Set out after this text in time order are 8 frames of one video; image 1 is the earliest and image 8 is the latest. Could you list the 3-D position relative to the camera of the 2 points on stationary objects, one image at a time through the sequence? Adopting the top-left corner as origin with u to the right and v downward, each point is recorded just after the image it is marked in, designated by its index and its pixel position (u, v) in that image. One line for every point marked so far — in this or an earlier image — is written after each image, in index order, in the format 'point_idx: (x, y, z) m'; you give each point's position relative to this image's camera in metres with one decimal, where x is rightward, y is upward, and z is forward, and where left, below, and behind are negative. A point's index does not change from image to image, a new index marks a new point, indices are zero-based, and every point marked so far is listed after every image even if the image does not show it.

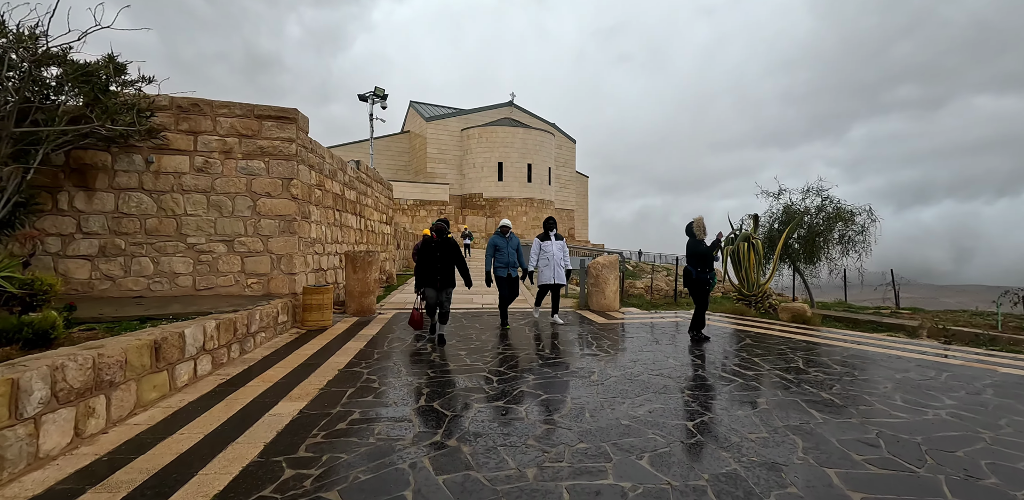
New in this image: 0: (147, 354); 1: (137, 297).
0: (-3.0, -0.9, +3.7) m
1: (-5.1, -0.6, +6.1) m
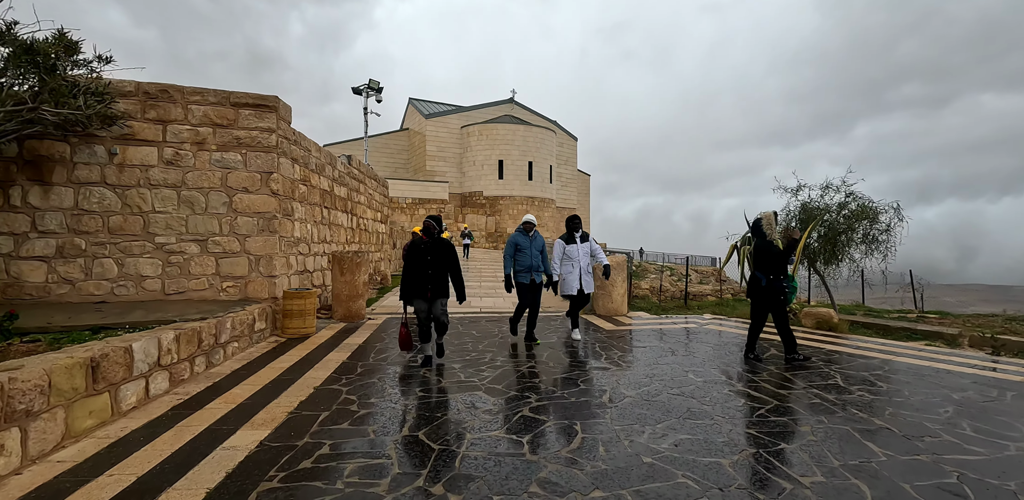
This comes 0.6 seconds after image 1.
0: (-3.0, -0.9, +3.2) m
1: (-5.1, -0.6, +5.5) m
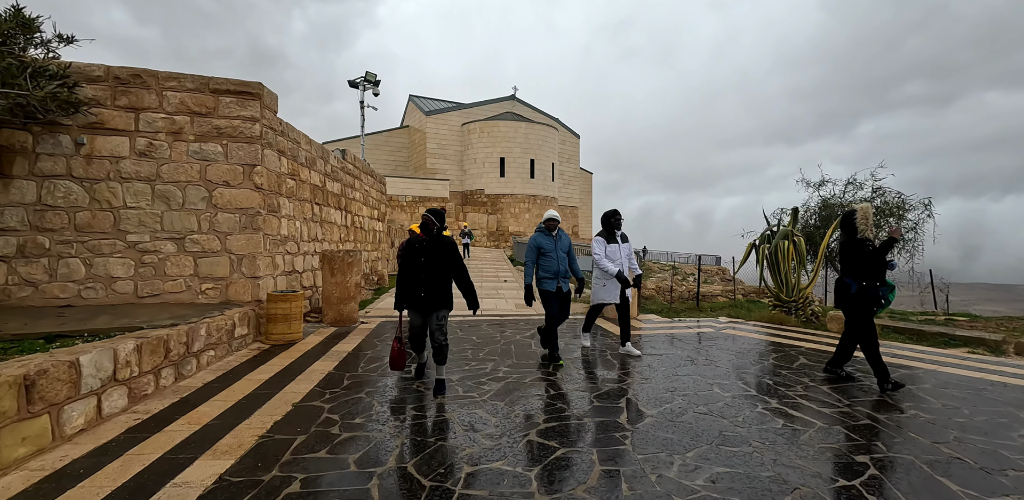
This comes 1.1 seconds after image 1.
0: (-3.0, -0.9, +2.7) m
1: (-5.0, -0.6, +5.1) m
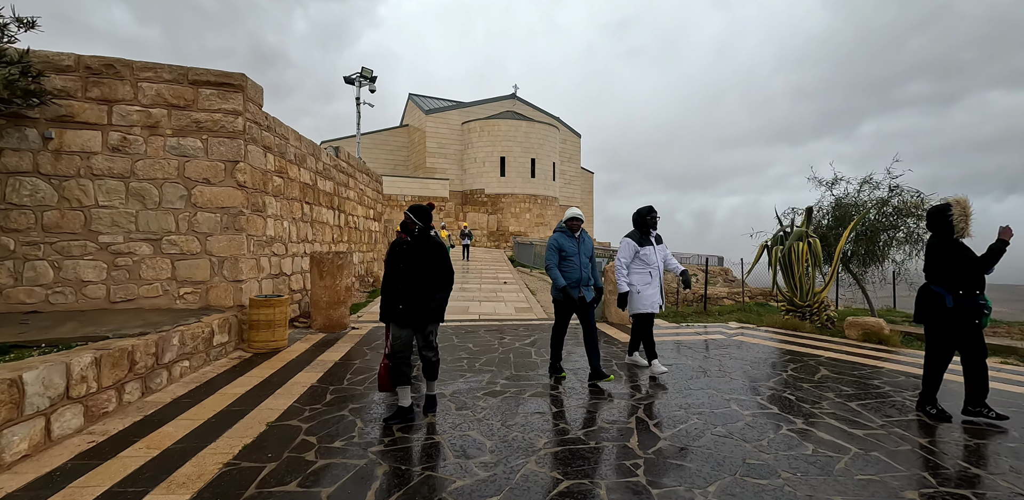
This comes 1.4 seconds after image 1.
0: (-3.0, -0.9, +2.3) m
1: (-5.1, -0.6, +4.7) m
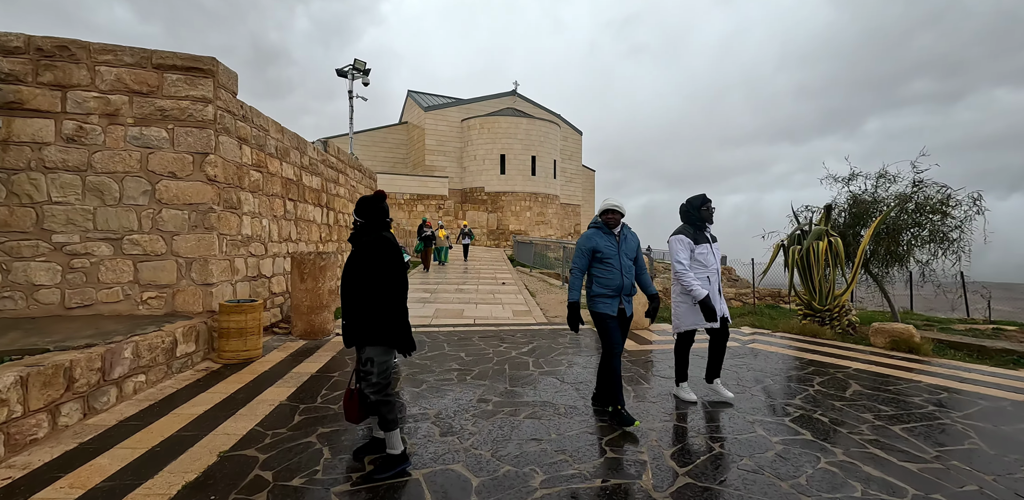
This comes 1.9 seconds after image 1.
0: (-3.1, -0.9, +1.9) m
1: (-5.1, -0.7, +4.3) m
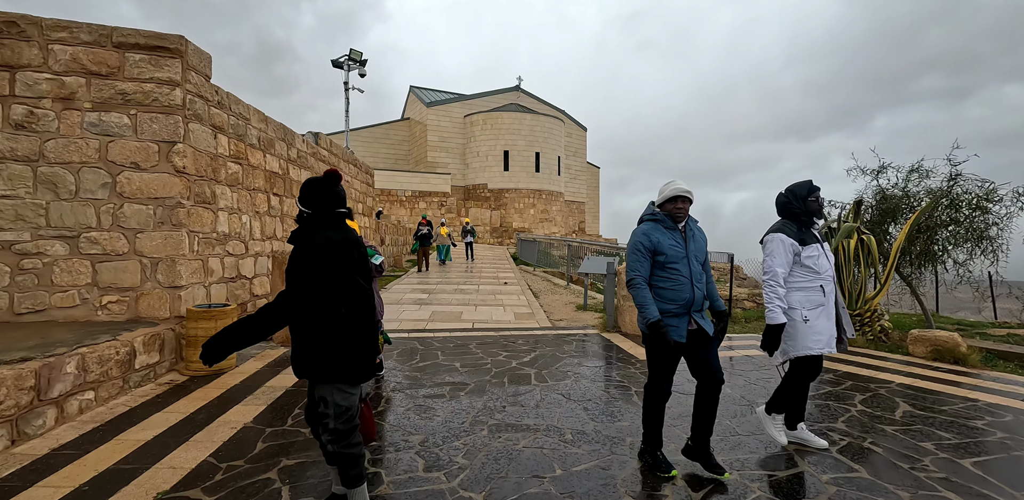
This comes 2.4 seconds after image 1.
0: (-3.1, -0.9, +1.4) m
1: (-5.1, -0.6, +3.8) m
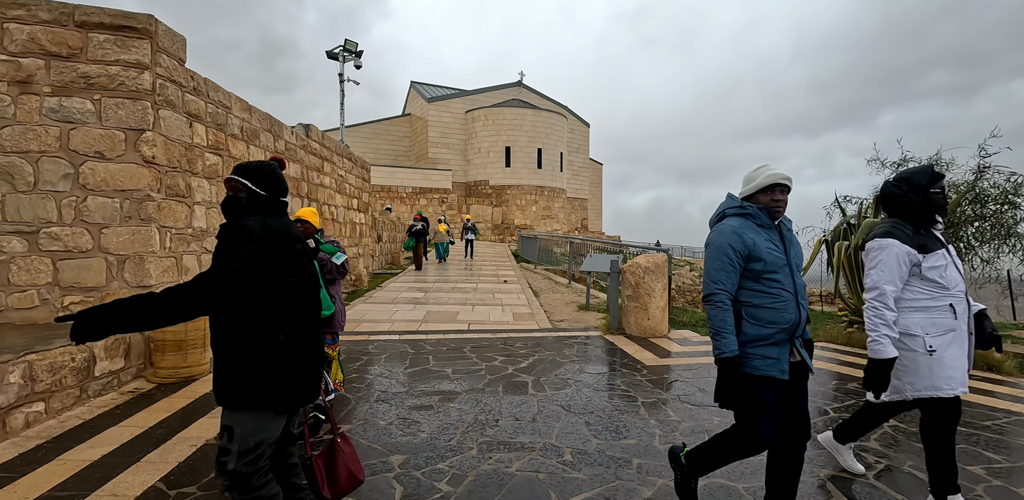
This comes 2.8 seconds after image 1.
0: (-3.1, -0.9, +1.1) m
1: (-5.2, -0.6, +3.5) m
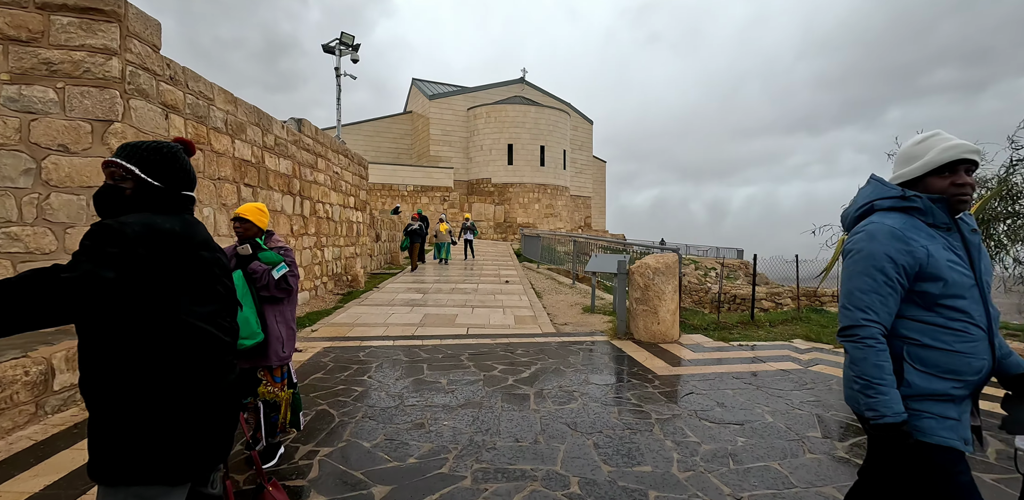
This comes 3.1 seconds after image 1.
0: (-3.2, -0.9, +0.7) m
1: (-5.2, -0.6, +3.2) m
